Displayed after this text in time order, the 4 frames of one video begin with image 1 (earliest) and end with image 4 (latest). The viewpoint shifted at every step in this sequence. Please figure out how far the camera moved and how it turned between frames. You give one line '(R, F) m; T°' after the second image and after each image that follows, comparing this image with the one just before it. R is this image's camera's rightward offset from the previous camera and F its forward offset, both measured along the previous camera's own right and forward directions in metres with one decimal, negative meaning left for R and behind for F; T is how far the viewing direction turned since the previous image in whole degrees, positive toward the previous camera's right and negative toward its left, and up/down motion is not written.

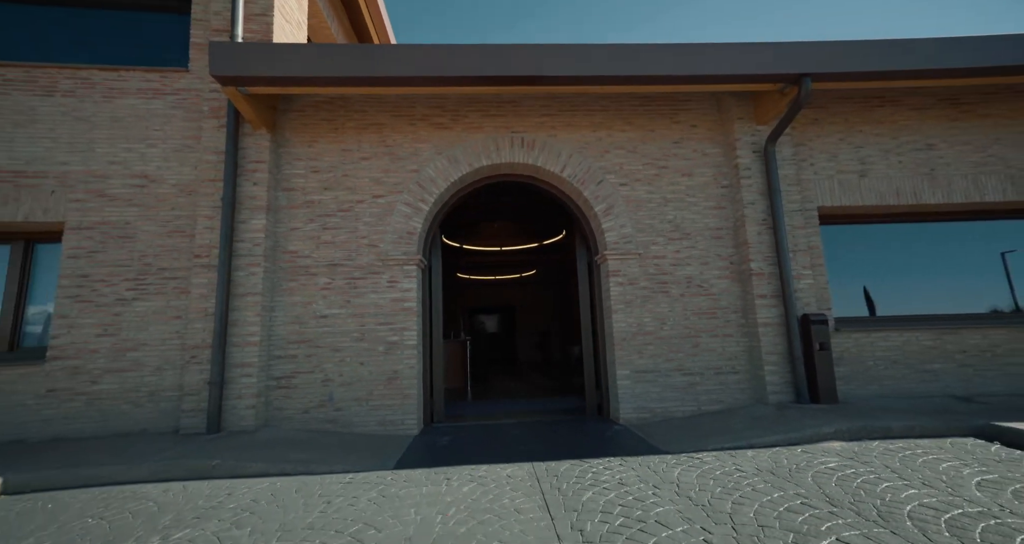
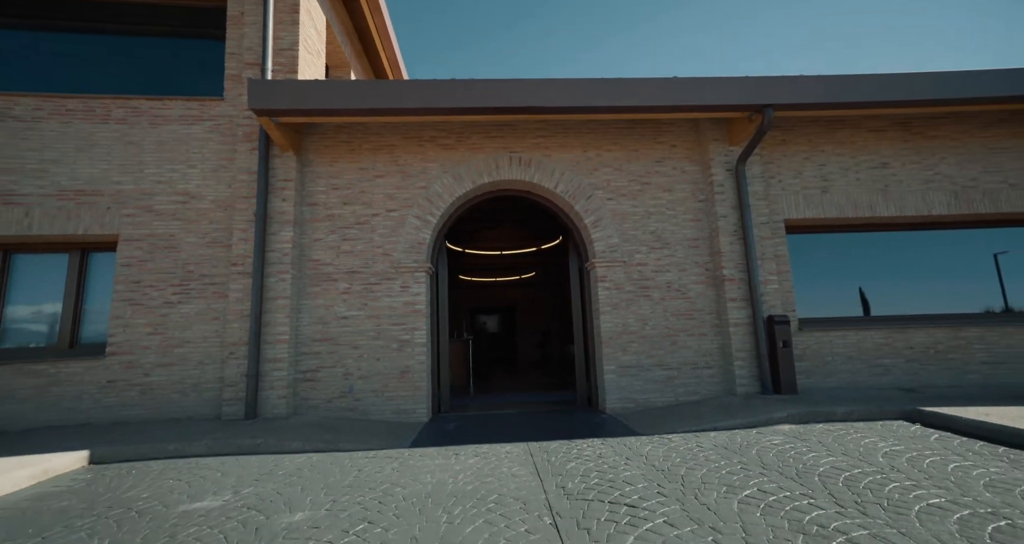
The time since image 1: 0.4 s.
(0.0, -0.7) m; 0°
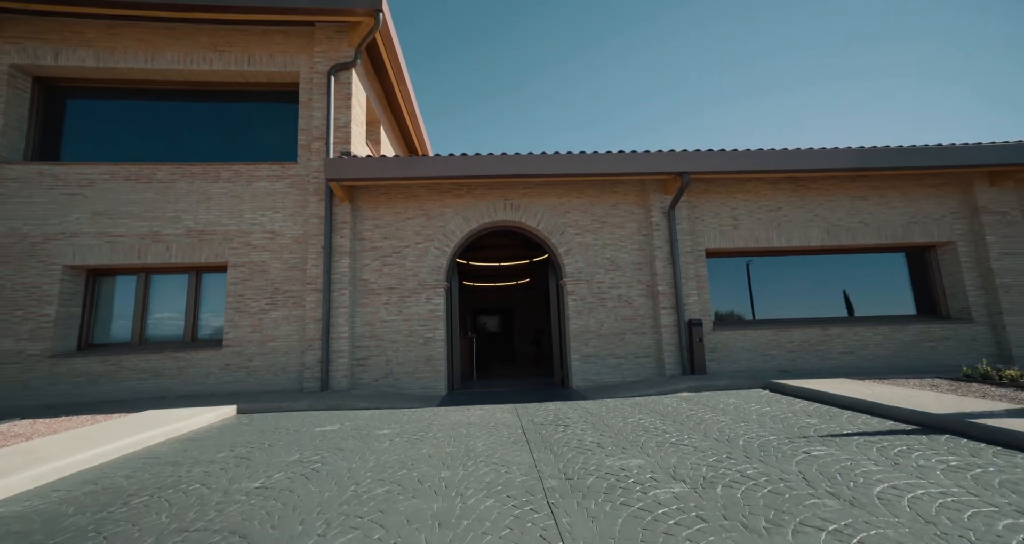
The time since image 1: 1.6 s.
(+0.1, -2.5) m; 0°
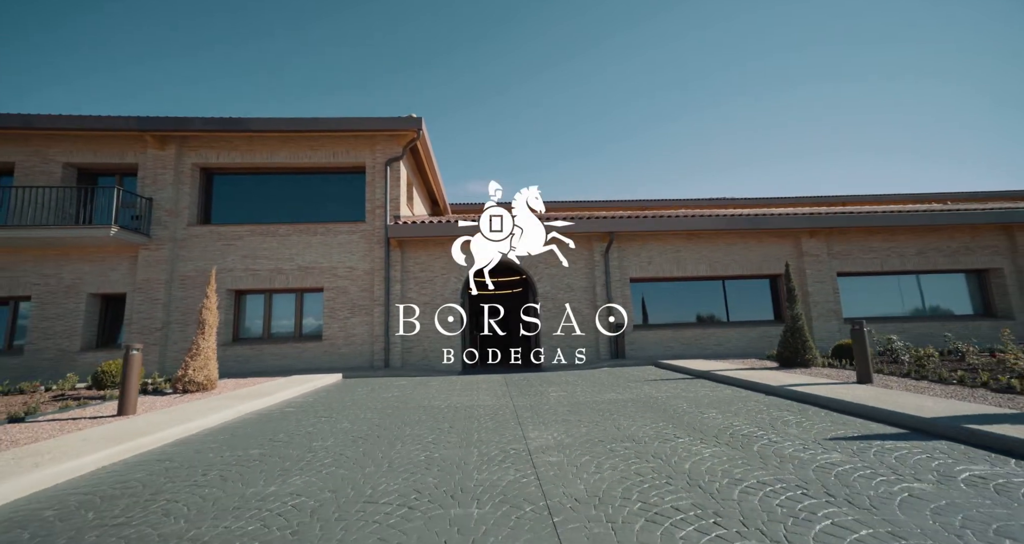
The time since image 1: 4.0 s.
(+0.3, -4.9) m; 0°
